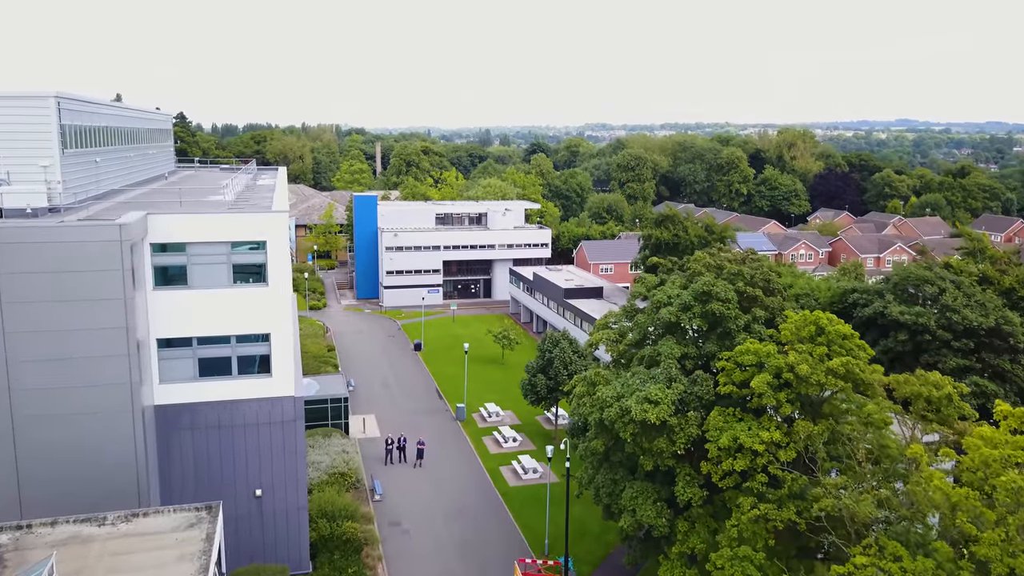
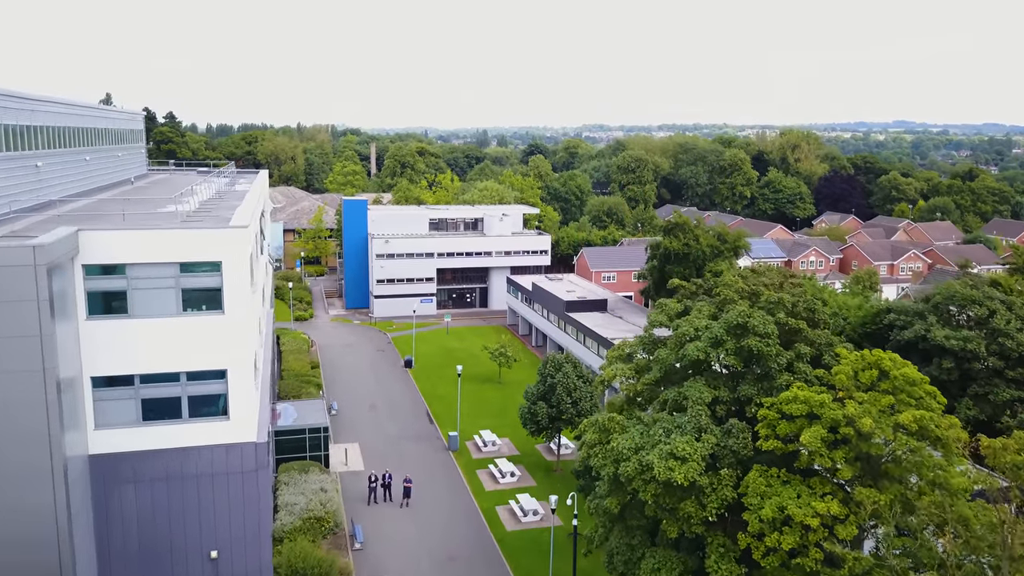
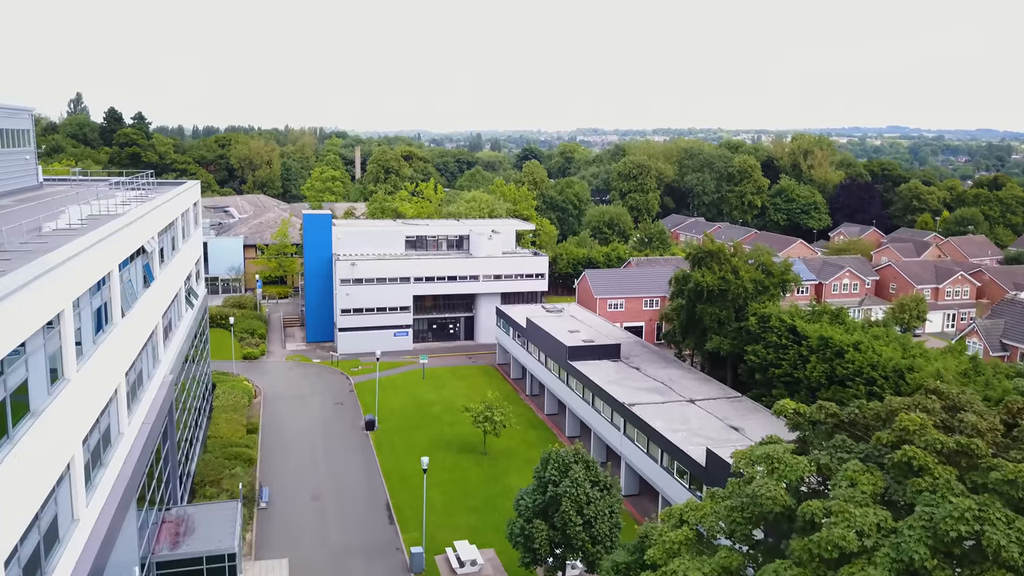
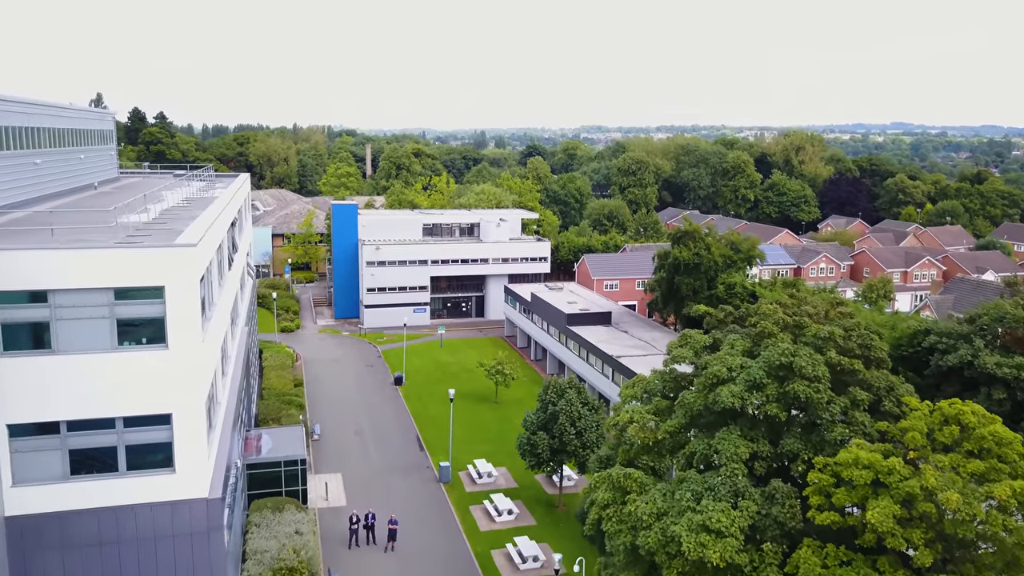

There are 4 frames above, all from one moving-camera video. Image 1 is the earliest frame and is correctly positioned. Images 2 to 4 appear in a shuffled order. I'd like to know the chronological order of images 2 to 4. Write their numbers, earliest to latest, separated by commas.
2, 4, 3
